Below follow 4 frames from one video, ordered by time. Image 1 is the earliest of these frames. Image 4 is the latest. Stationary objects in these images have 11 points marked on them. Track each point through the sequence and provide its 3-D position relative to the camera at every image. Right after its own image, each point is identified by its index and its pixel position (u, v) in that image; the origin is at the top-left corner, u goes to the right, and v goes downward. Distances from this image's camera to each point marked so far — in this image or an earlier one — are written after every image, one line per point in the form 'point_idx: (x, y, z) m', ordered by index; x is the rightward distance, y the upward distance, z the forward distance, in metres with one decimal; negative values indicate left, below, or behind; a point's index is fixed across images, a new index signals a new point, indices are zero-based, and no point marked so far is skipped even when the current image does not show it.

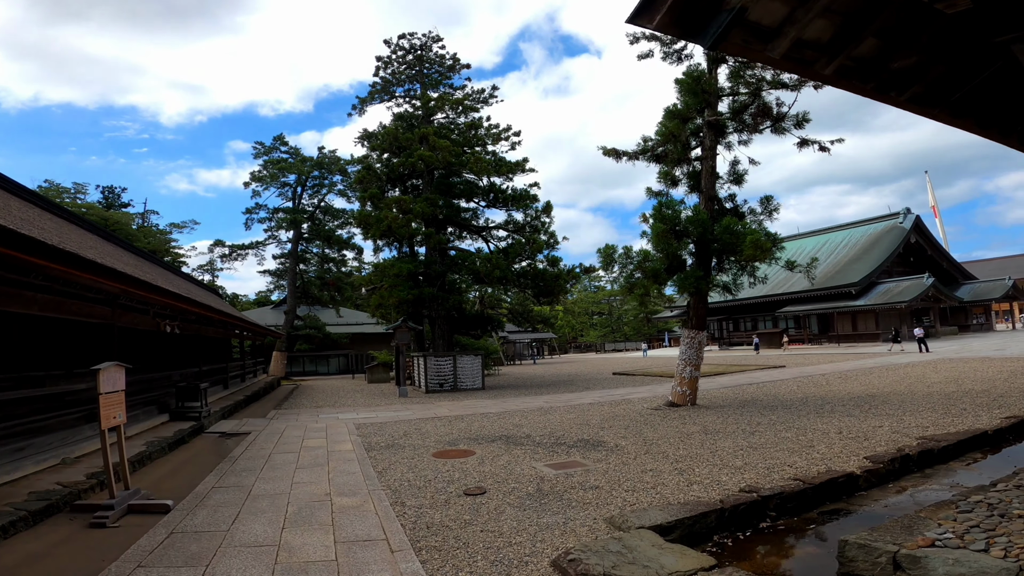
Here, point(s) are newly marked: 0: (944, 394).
0: (+8.3, -2.0, +10.6) m
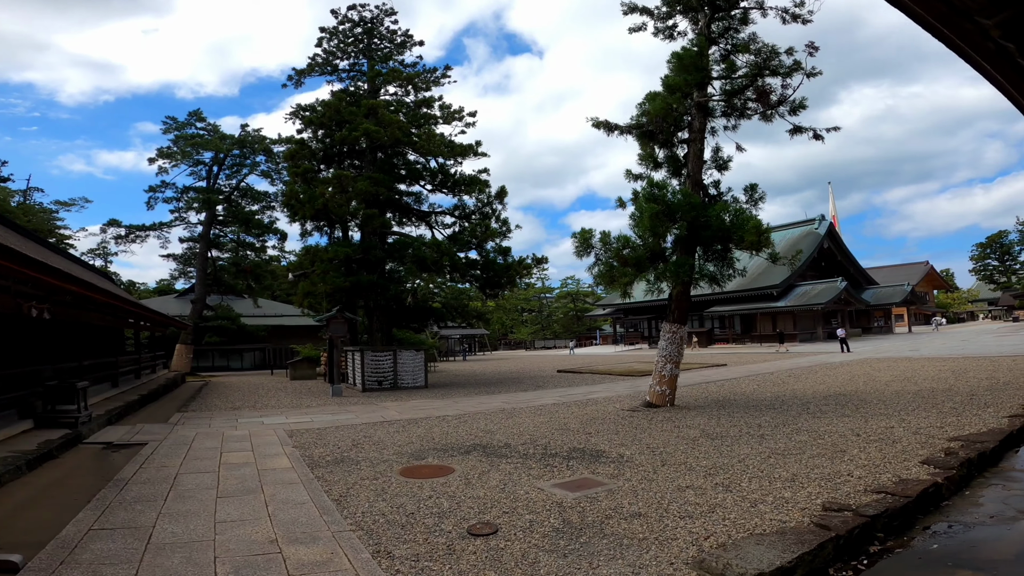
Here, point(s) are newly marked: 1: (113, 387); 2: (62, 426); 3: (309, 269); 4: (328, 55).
0: (+7.6, -2.0, +10.4) m
1: (-8.1, -2.0, +11.2) m
2: (-5.5, -1.7, +6.8) m
3: (-6.2, +0.6, +16.7) m
4: (-6.4, +8.2, +19.5) m
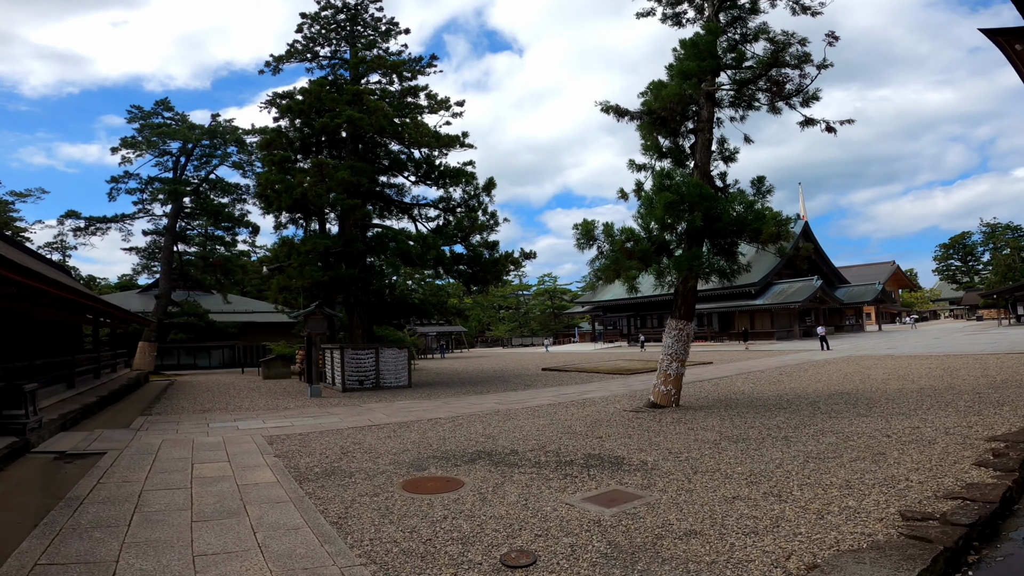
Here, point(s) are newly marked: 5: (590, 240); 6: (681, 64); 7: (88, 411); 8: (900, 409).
0: (+7.5, -1.9, +10.2) m
1: (-8.3, -1.9, +10.3) m
2: (-5.4, -1.6, +6.0) m
3: (-6.5, +0.8, +15.9) m
4: (-6.9, +8.3, +18.6) m
5: (+1.2, +0.8, +8.8) m
6: (+2.6, +3.5, +8.5) m
7: (-6.4, -1.9, +8.3) m
8: (+5.6, -1.8, +8.0) m
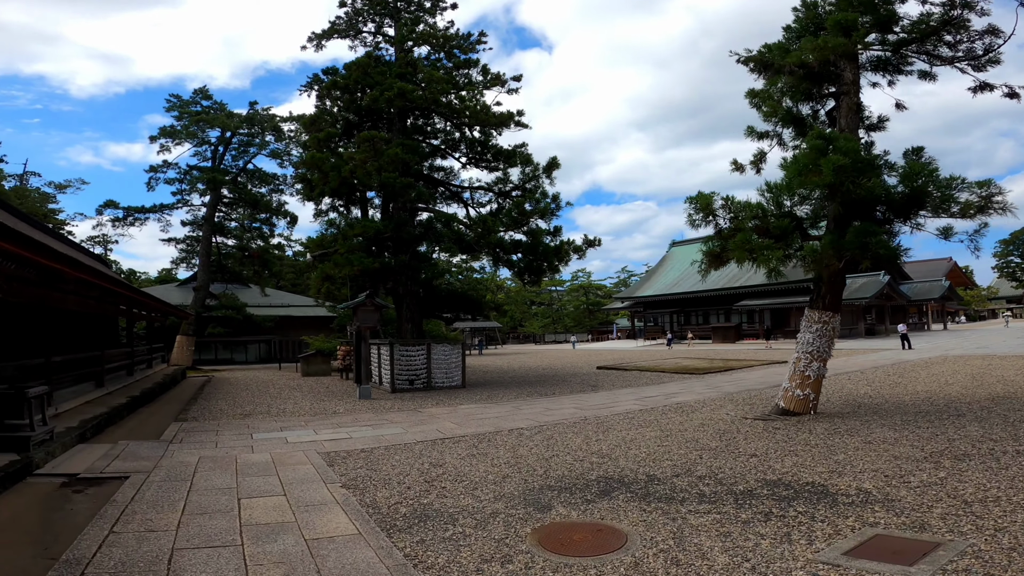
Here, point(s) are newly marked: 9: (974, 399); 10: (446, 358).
0: (+8.8, -1.7, +8.3) m
1: (-6.9, -1.6, +9.2) m
2: (-4.2, -1.4, +4.7) m
3: (-4.9, +1.0, +14.6) m
4: (-5.1, +8.6, +17.4) m
5: (+2.6, +1.0, +7.2) m
6: (+3.9, +3.7, +6.8) m
7: (-5.1, -1.6, +7.1) m
8: (+6.9, -1.6, +6.2) m
9: (+7.0, -1.7, +8.3) m
10: (-1.6, -1.7, +13.5) m
